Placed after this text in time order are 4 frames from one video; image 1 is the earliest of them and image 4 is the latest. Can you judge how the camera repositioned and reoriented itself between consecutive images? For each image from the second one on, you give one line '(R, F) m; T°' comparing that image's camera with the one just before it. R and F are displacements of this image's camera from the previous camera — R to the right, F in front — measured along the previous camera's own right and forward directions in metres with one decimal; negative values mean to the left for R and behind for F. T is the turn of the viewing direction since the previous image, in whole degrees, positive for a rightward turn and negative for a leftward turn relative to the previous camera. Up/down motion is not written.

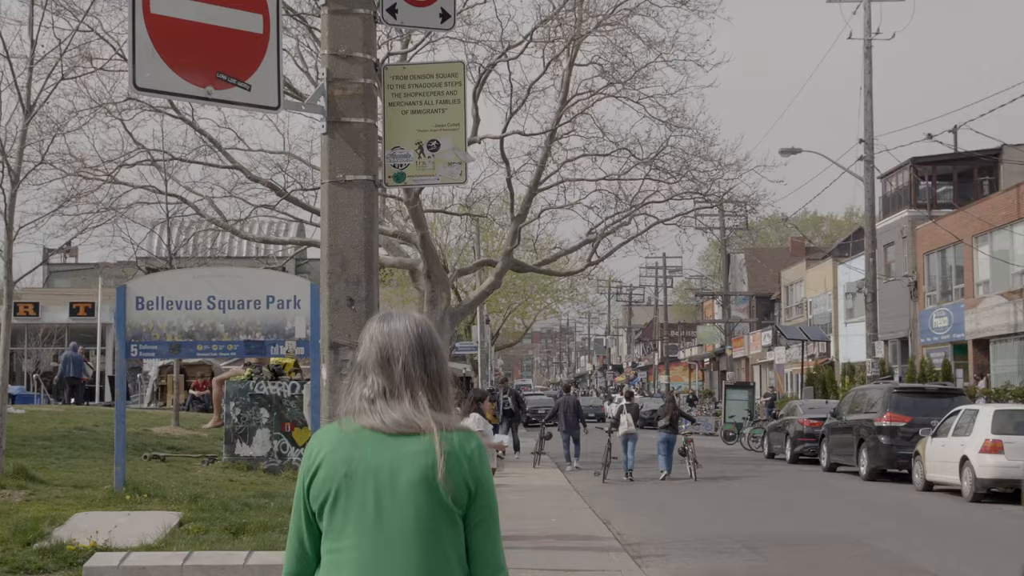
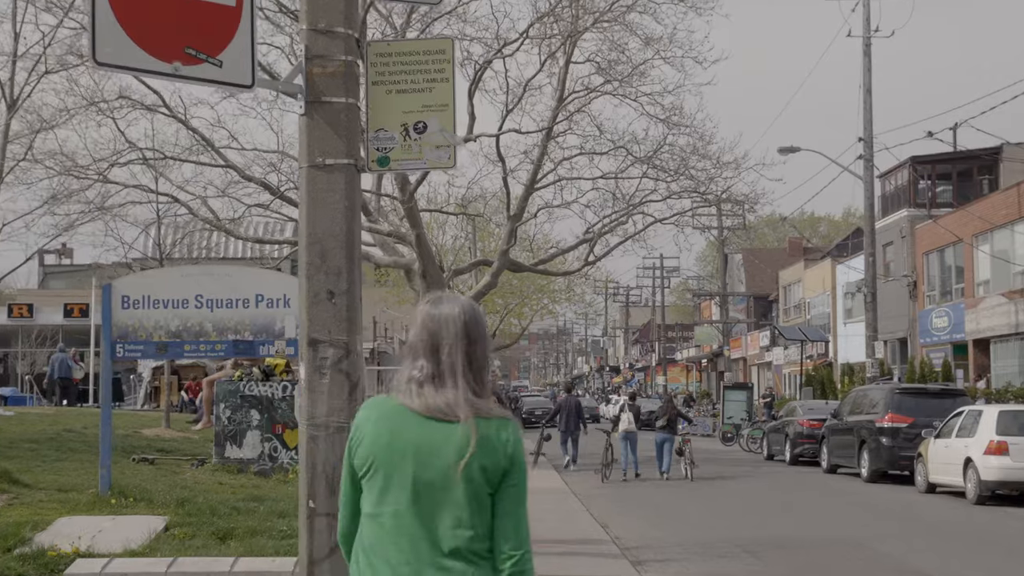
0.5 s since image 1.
(0.0, +0.4) m; 0°
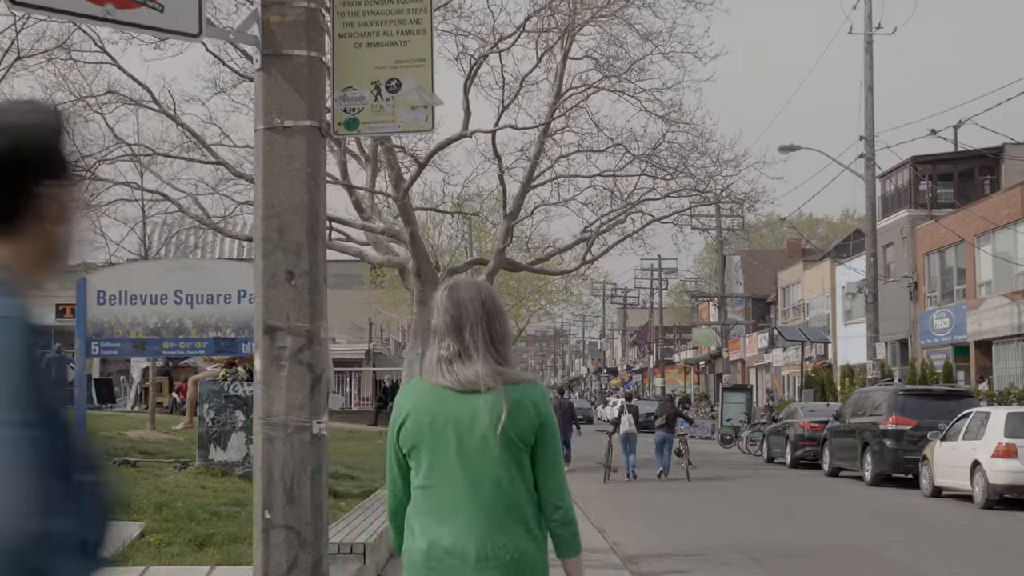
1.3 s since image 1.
(0.0, +0.6) m; 0°
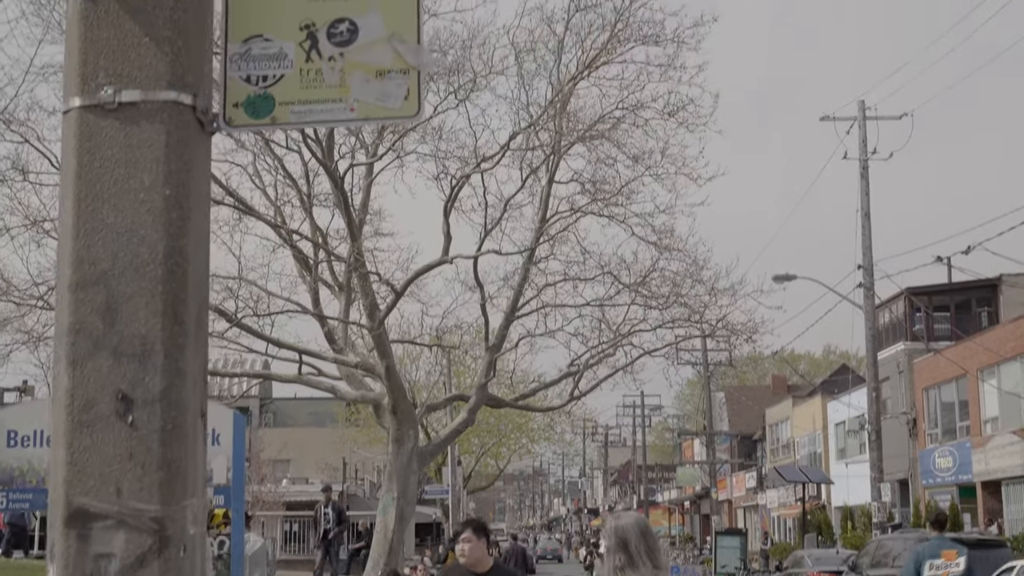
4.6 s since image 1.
(-0.1, +2.3) m; +1°
